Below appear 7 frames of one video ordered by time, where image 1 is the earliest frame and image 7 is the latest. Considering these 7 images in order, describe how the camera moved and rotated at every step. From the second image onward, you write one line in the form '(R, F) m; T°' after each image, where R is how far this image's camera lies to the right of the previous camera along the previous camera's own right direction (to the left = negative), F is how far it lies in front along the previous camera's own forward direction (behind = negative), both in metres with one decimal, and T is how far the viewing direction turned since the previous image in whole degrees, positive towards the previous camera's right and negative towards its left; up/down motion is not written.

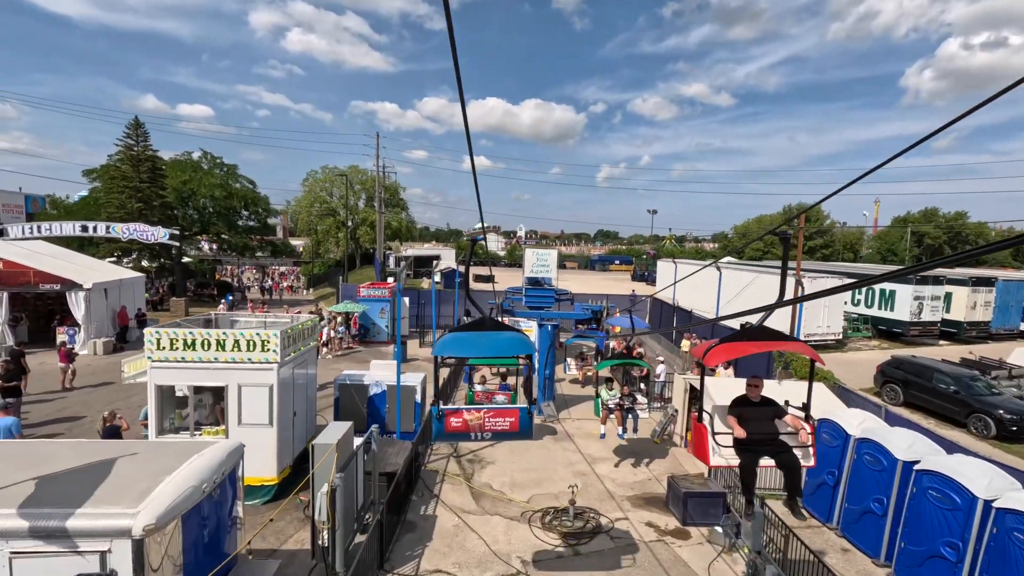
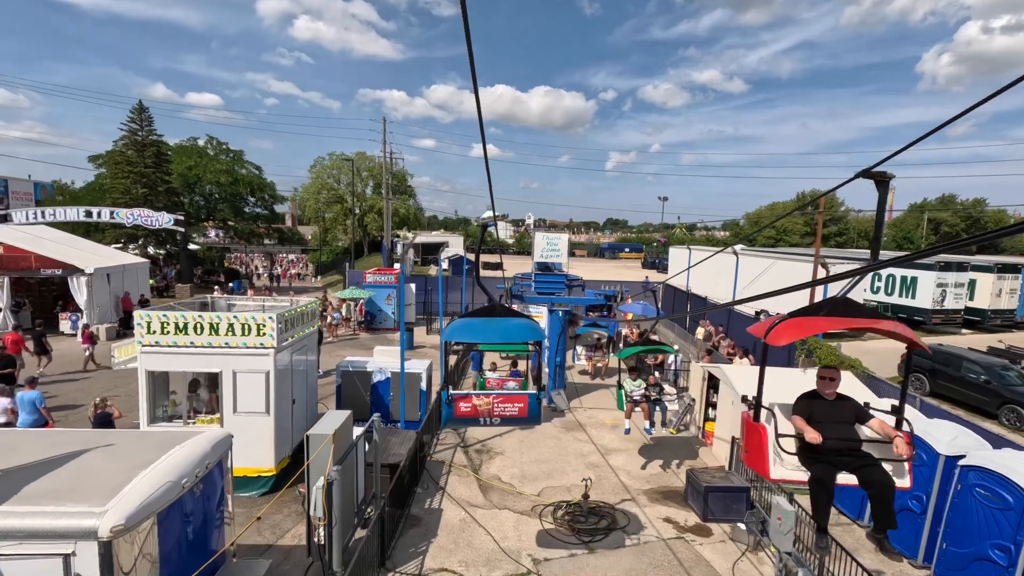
(0.0, +0.6) m; -1°
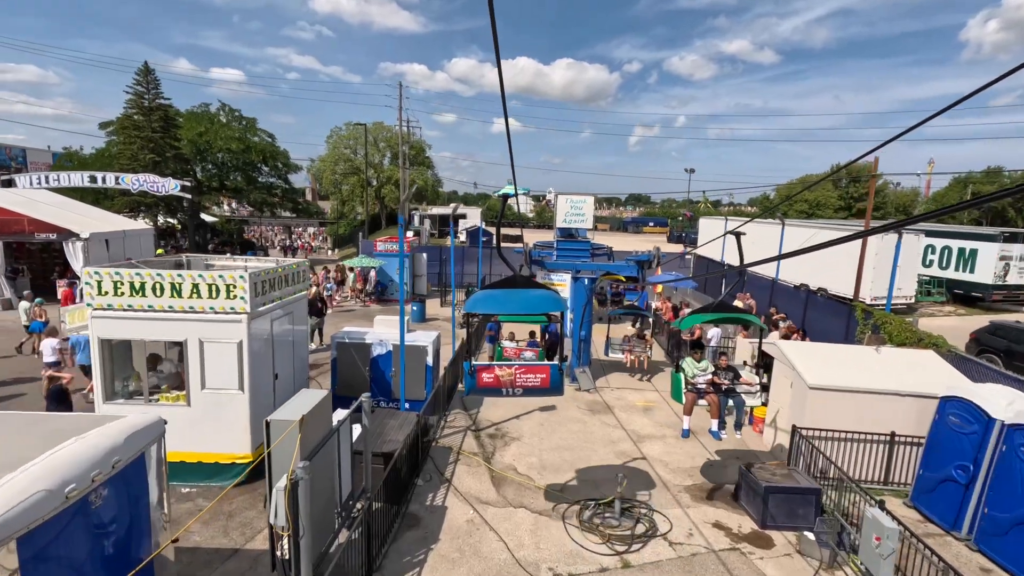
(0.0, +1.6) m; -2°
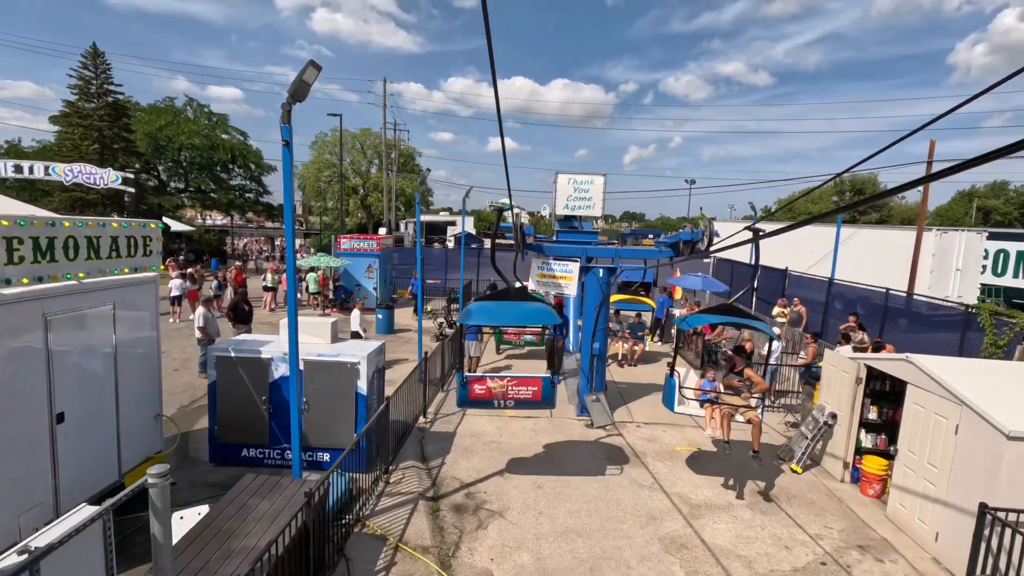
(+0.2, +3.6) m; 0°
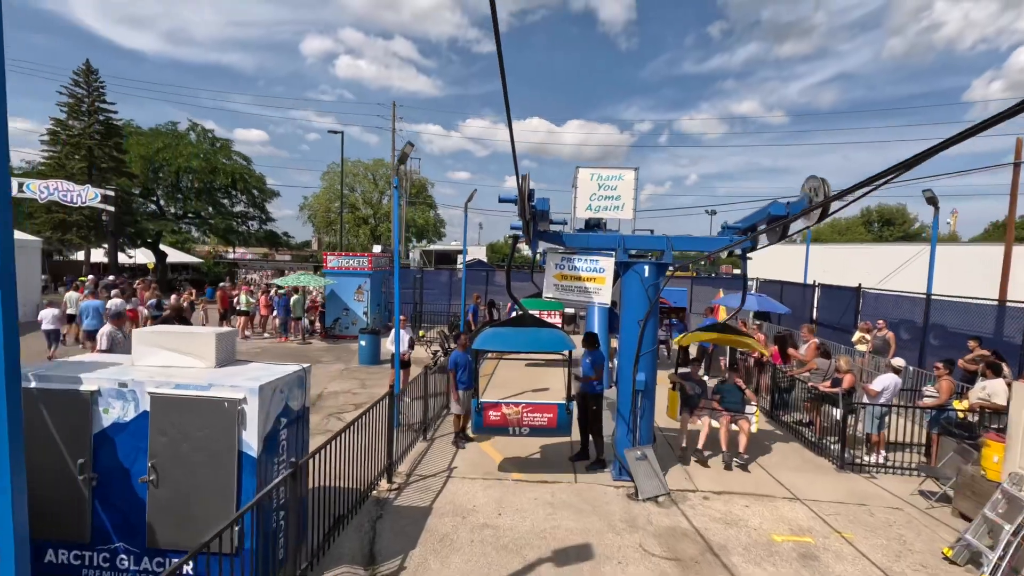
(+0.1, +2.7) m; -2°
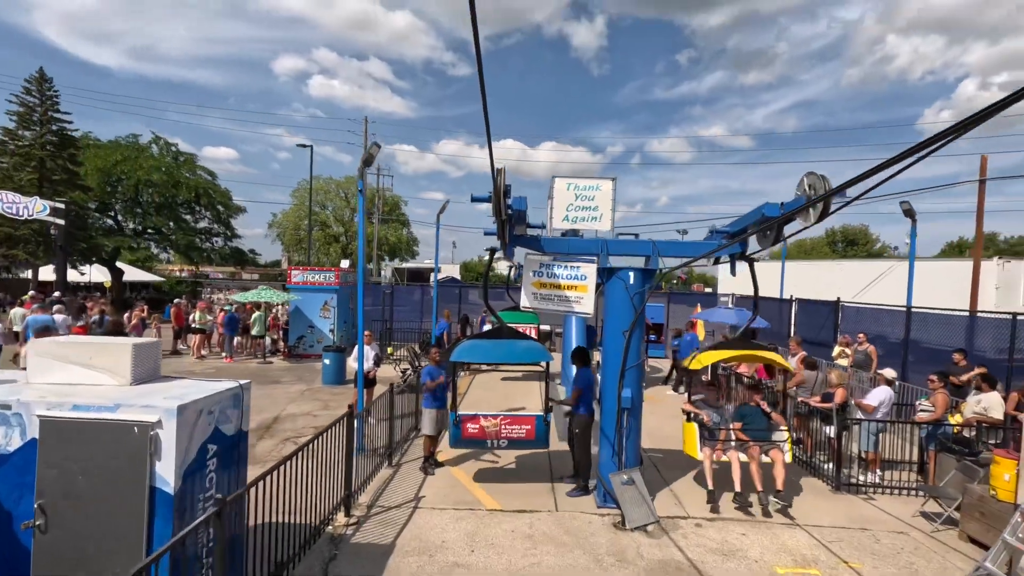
(0.0, +0.5) m; +3°
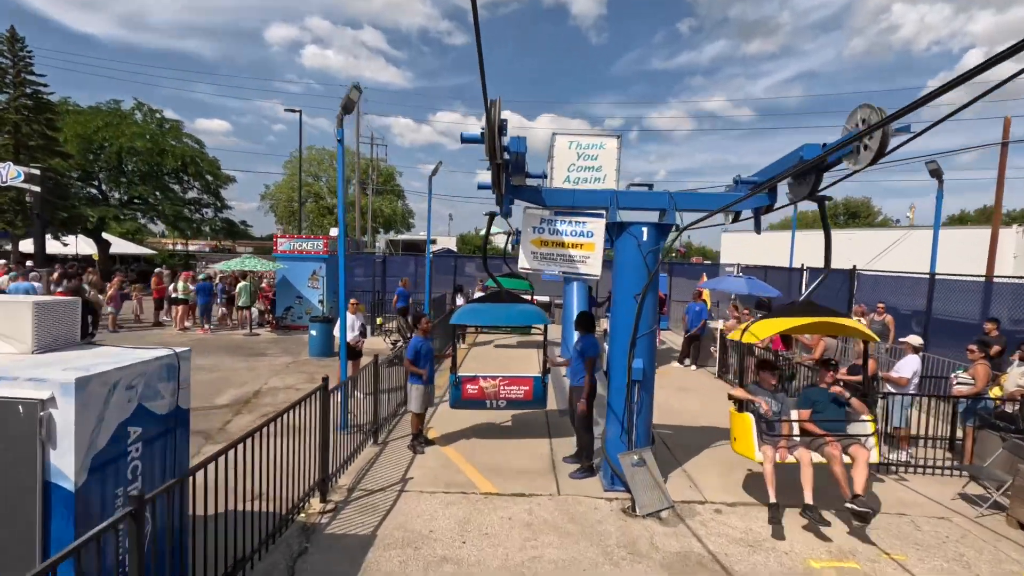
(0.0, +0.7) m; 0°
